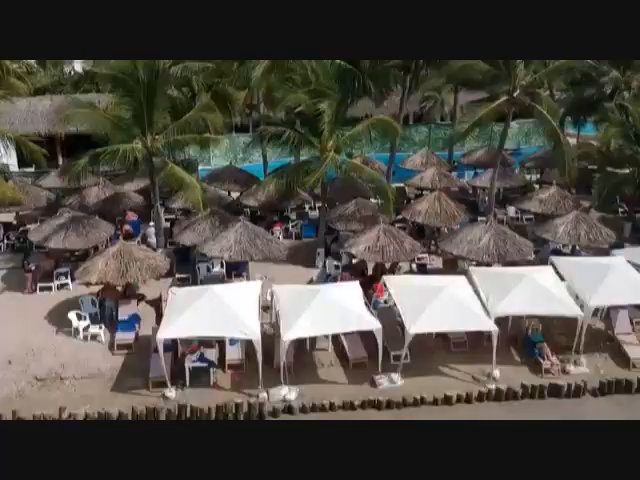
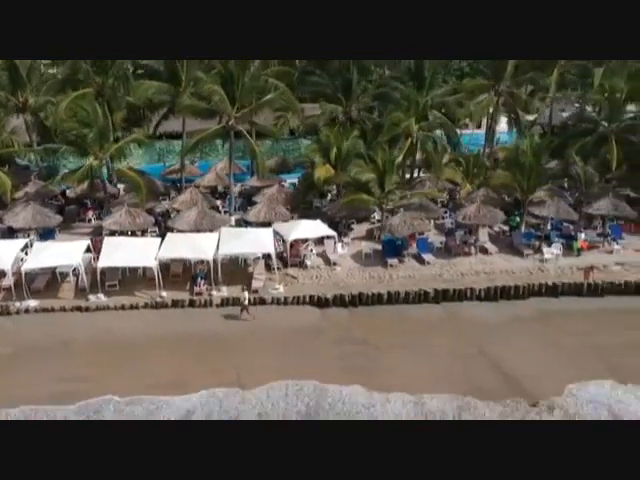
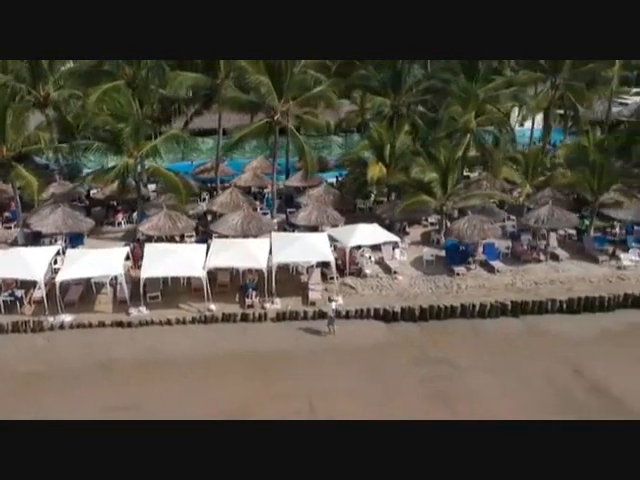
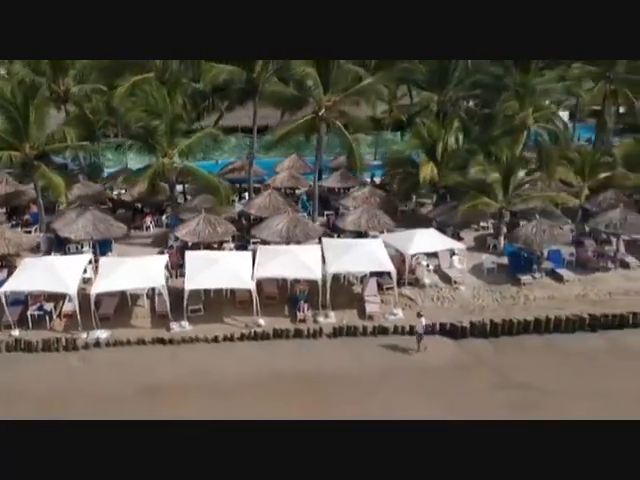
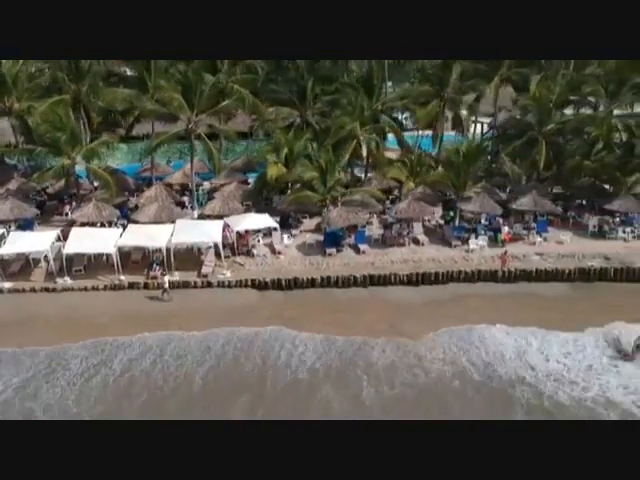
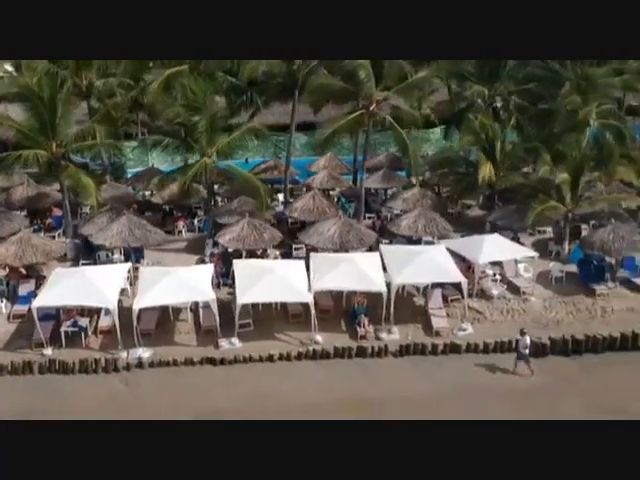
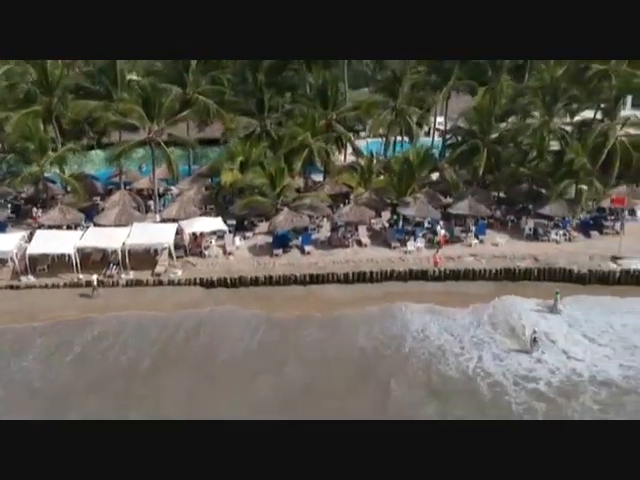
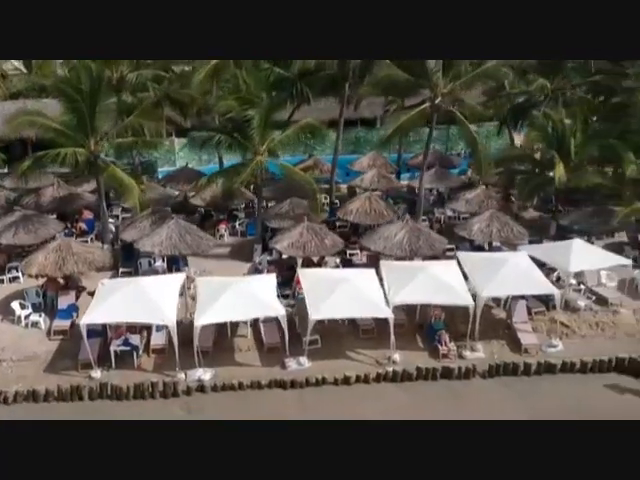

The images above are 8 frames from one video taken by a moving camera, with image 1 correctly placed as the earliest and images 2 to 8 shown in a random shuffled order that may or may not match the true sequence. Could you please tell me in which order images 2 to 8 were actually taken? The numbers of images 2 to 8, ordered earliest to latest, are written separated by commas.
8, 6, 4, 3, 2, 5, 7
